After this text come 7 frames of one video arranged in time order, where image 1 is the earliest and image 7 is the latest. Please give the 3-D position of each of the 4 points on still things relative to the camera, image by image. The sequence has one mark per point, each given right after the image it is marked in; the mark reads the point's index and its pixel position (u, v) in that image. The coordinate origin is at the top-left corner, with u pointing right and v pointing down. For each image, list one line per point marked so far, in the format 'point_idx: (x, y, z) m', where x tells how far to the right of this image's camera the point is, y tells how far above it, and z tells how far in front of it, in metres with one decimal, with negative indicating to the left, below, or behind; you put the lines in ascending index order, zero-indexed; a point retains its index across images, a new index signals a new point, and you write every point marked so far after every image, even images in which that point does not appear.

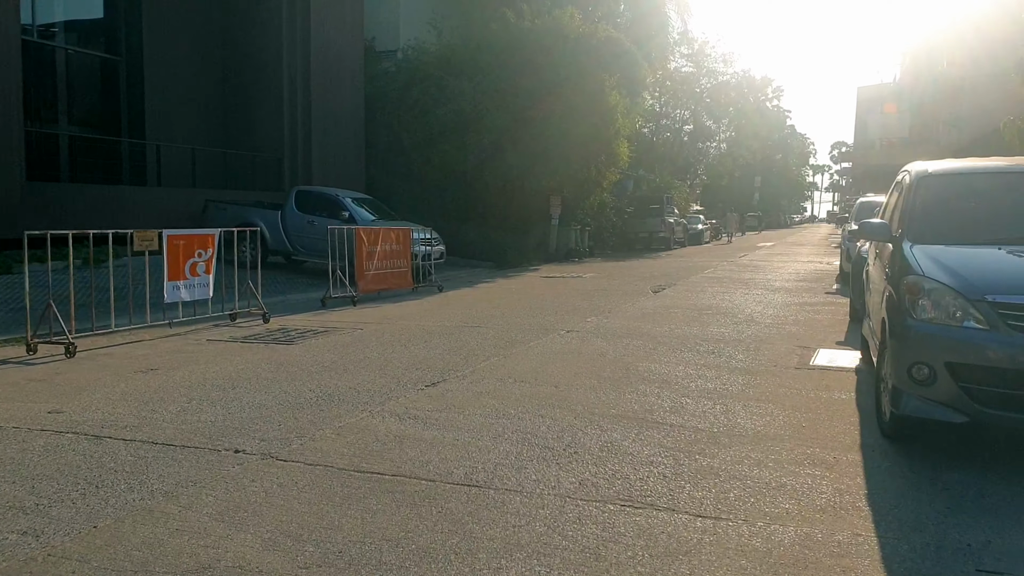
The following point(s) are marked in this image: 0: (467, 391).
0: (-0.4, -0.8, +7.2) m
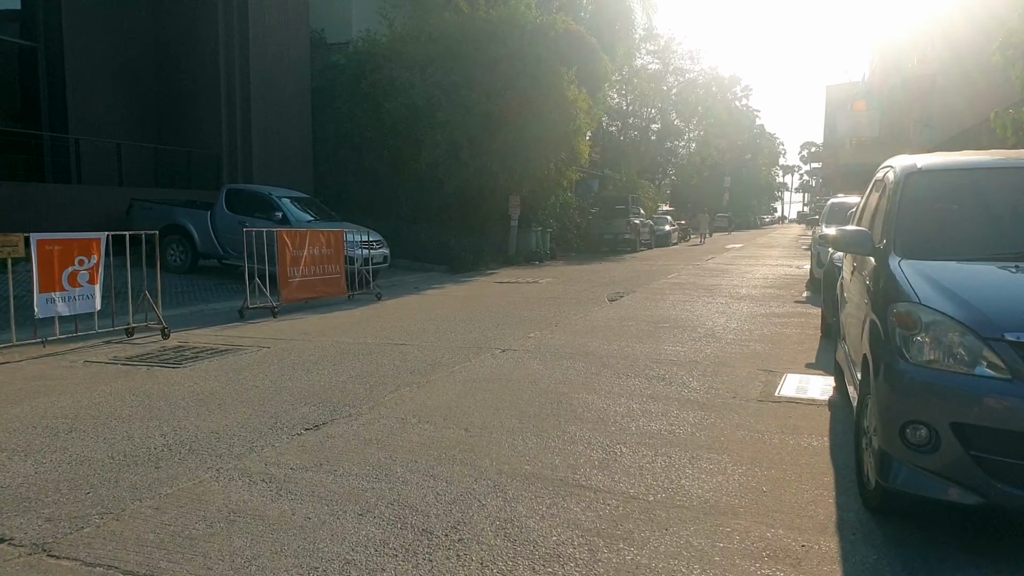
0: (-1.0, -1.0, +5.8) m
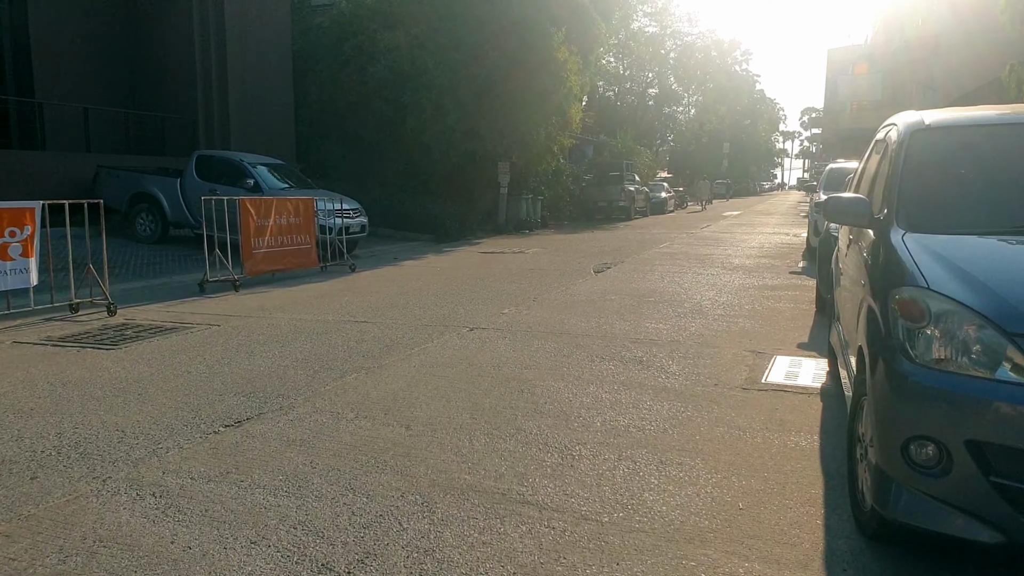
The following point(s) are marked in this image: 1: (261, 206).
0: (-1.3, -0.9, +5.1) m
1: (-3.8, +1.2, +13.3) m
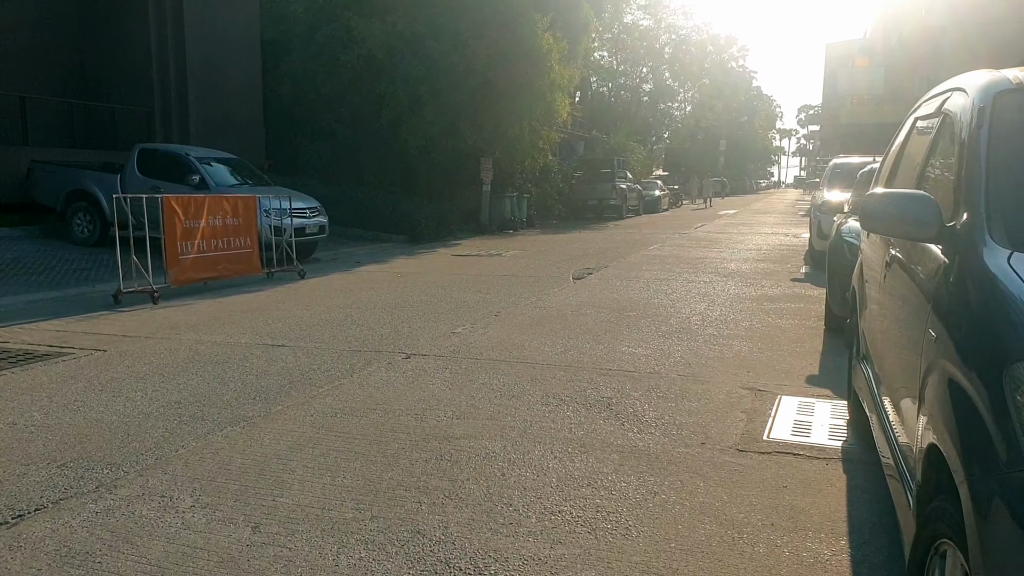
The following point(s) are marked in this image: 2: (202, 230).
0: (-1.8, -1.0, +3.4) m
1: (-4.2, +1.1, +11.7) m
2: (-4.2, +0.8, +12.0) m
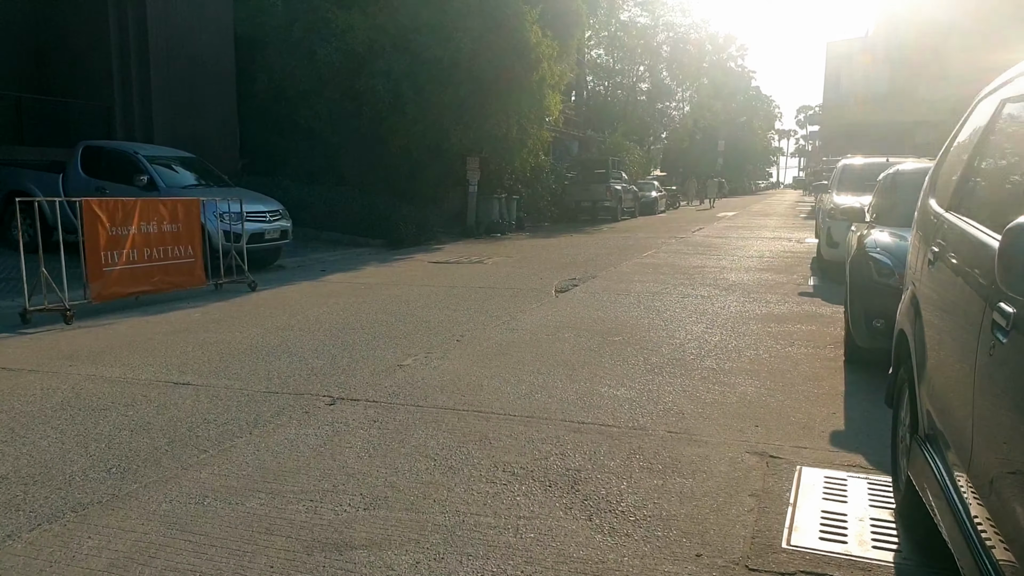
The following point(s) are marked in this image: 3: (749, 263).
0: (-2.1, -1.2, +2.0) m
1: (-4.6, +0.9, +10.3) m
2: (-4.5, +0.6, +10.5) m
3: (+4.4, +0.5, +16.6) m
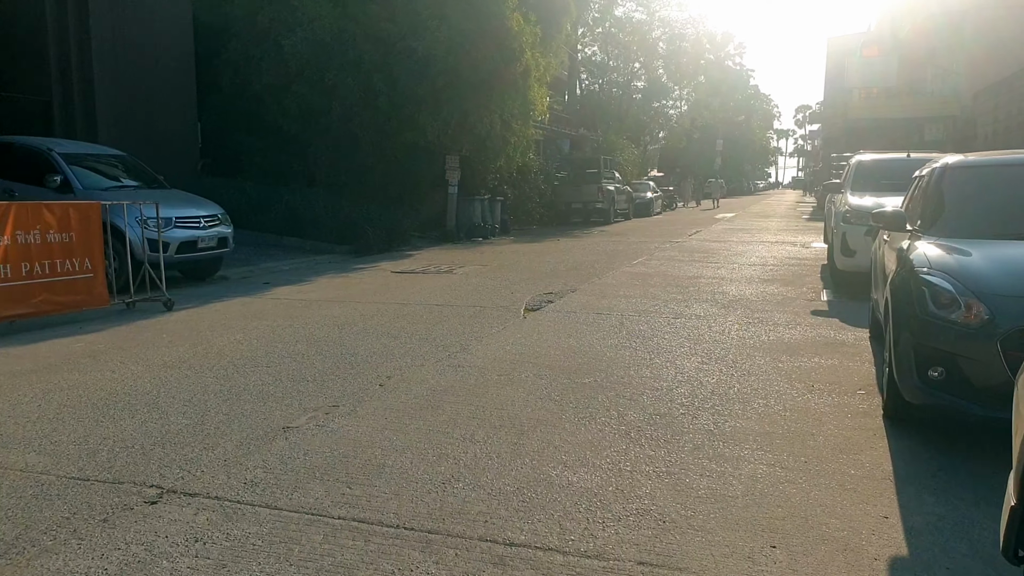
0: (-2.5, -1.4, +0.2) m
1: (-5.0, +0.7, +8.4) m
2: (-5.0, +0.4, +8.7) m
3: (+4.0, +0.3, +14.7) m
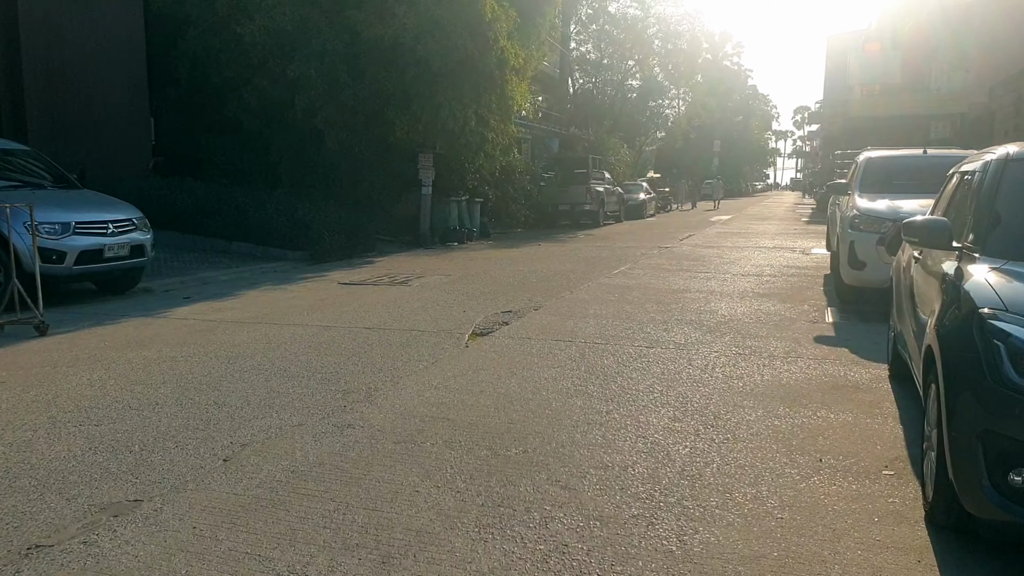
0: (-3.1, -1.6, -1.6) m
1: (-5.6, +0.5, +6.6) m
2: (-5.5, +0.2, +6.9) m
3: (+3.4, +0.1, +12.9) m
